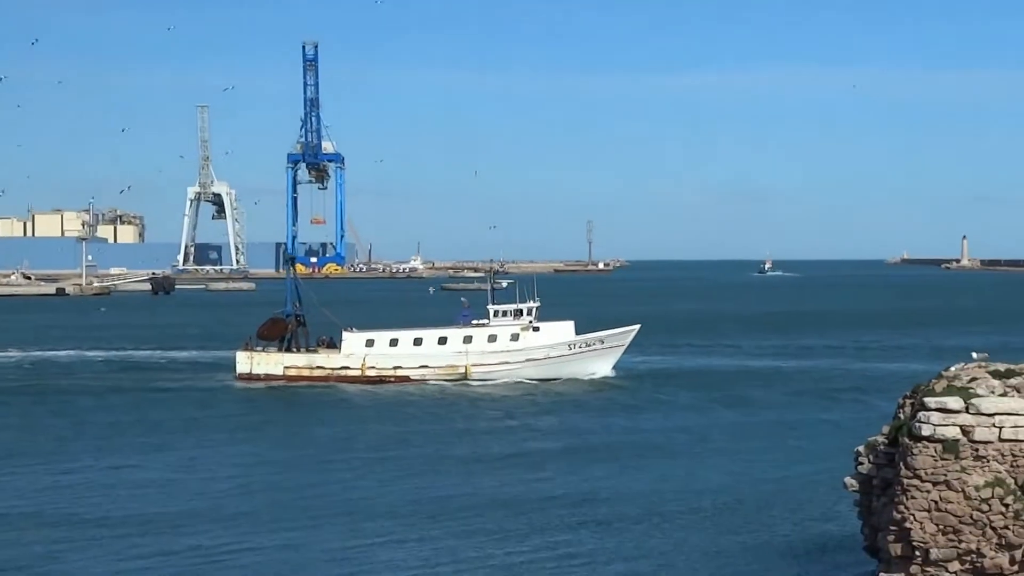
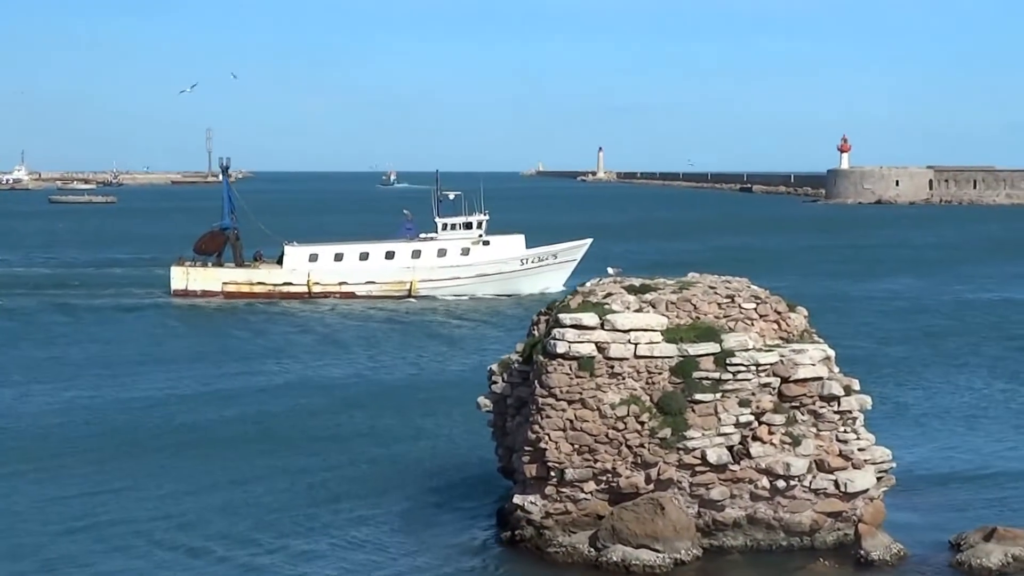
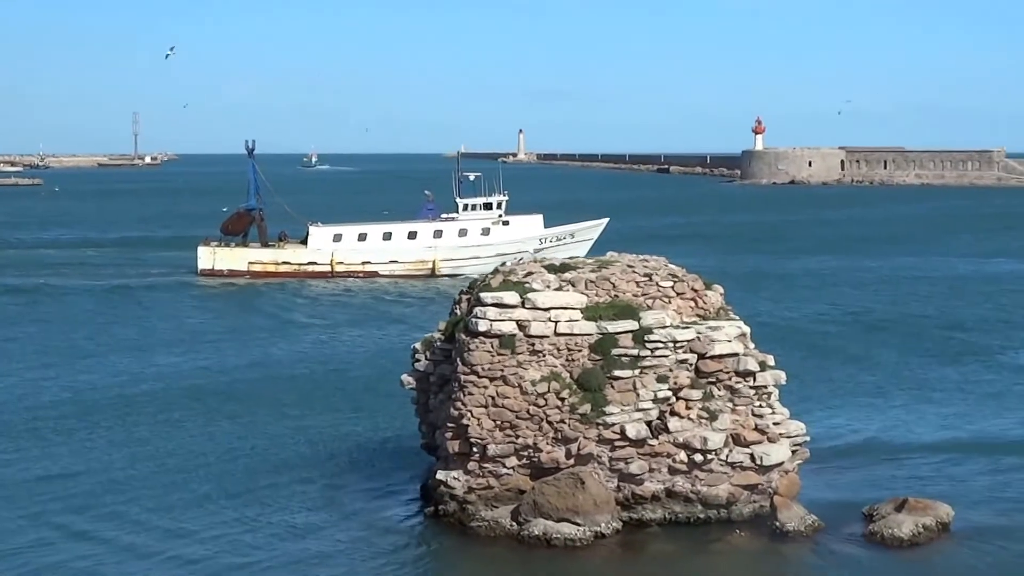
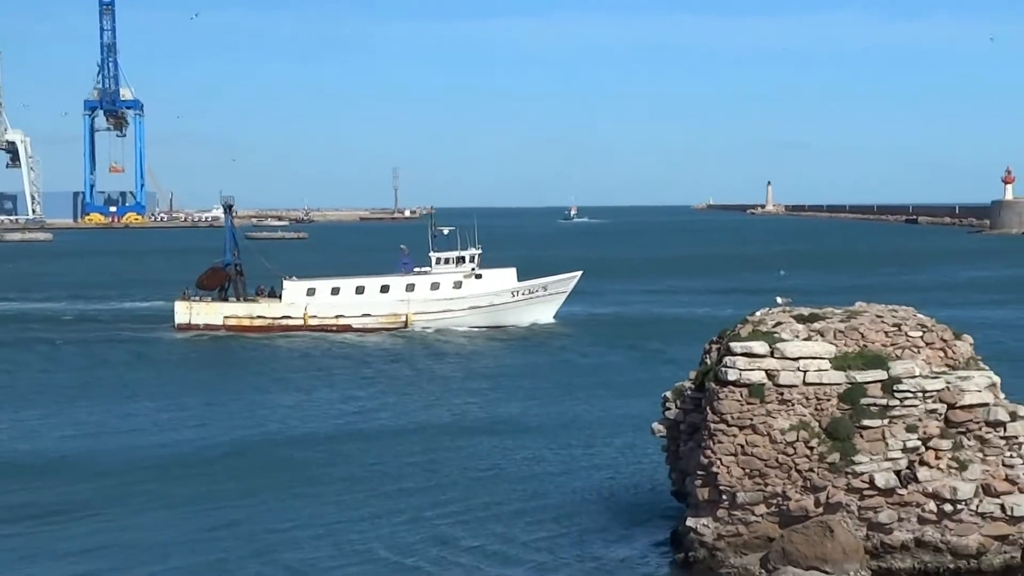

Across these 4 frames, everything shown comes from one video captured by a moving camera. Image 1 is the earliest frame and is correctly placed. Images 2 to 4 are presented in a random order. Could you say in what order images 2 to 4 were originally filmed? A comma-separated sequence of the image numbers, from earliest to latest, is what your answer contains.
4, 2, 3
